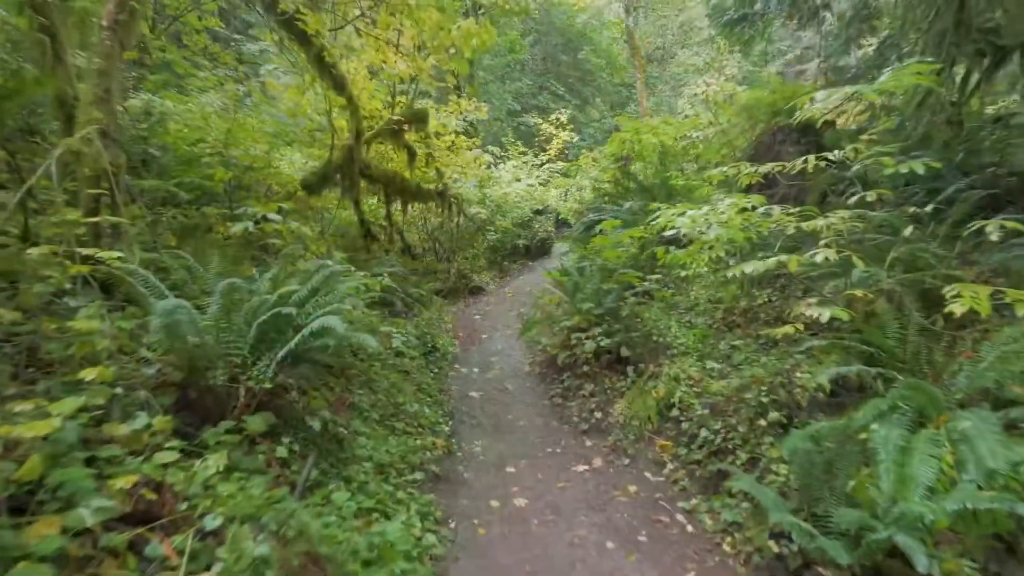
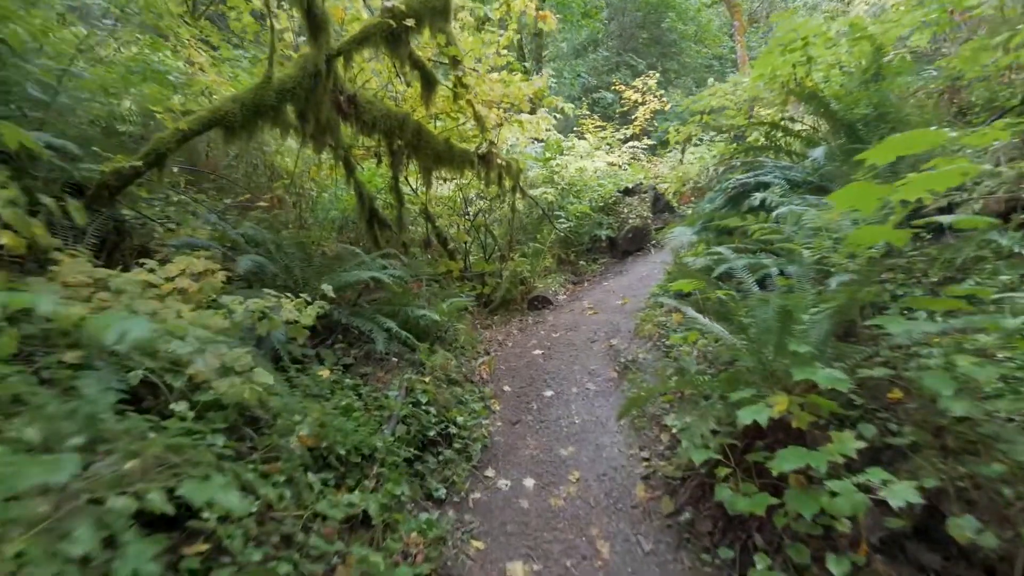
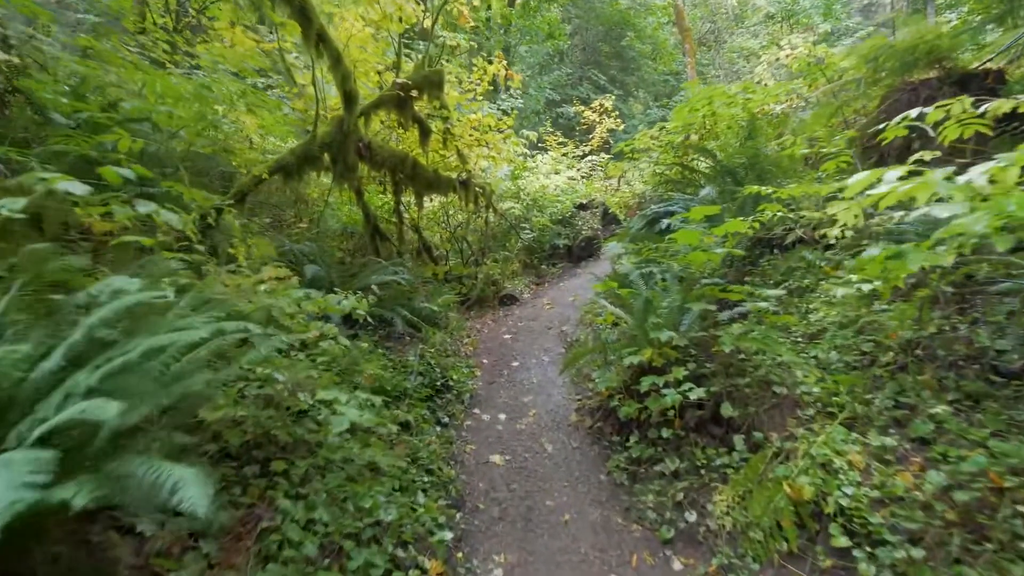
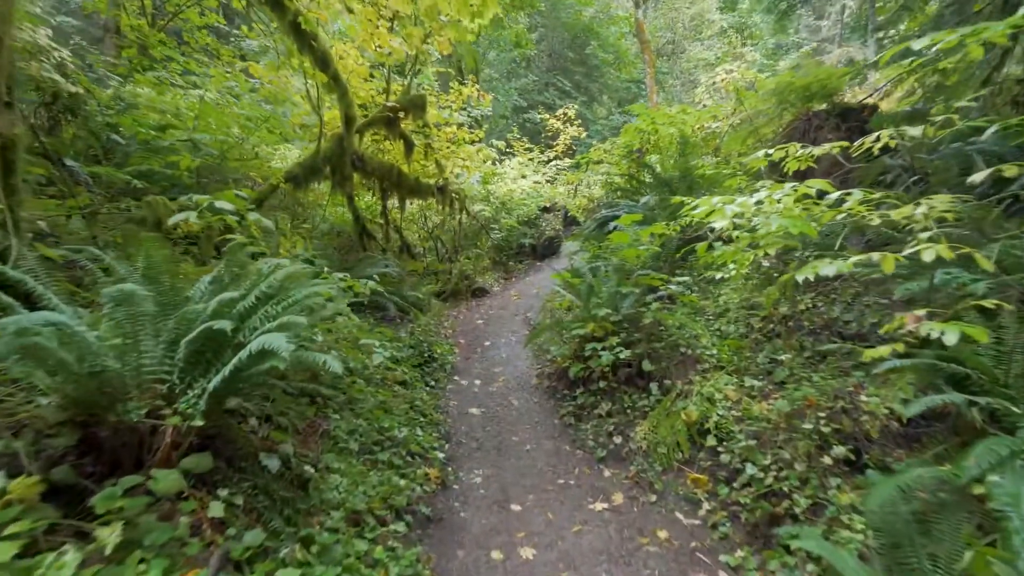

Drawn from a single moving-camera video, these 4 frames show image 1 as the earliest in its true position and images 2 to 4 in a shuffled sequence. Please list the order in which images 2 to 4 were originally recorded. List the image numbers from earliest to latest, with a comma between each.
4, 3, 2
